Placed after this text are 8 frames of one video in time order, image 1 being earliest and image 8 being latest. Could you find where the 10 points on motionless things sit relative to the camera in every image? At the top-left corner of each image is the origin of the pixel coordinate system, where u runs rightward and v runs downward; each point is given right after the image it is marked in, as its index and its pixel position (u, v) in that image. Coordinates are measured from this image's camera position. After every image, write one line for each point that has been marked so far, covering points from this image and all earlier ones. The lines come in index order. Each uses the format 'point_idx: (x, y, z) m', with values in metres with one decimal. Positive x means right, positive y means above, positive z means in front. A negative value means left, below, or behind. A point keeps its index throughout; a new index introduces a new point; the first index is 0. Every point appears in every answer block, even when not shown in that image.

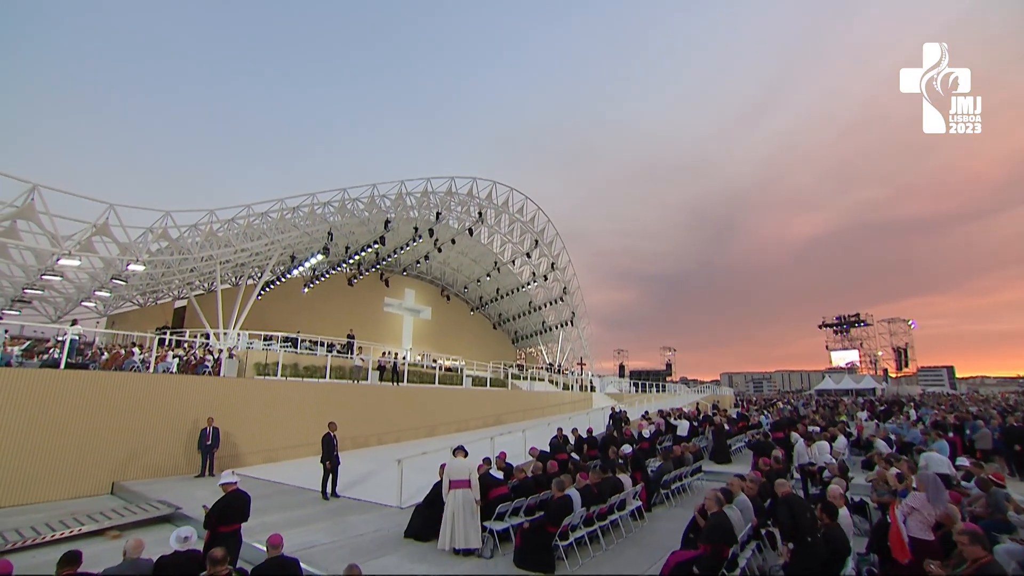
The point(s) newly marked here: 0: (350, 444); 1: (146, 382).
0: (-5.8, -5.7, +19.0) m
1: (-9.8, -2.7, +14.6) m
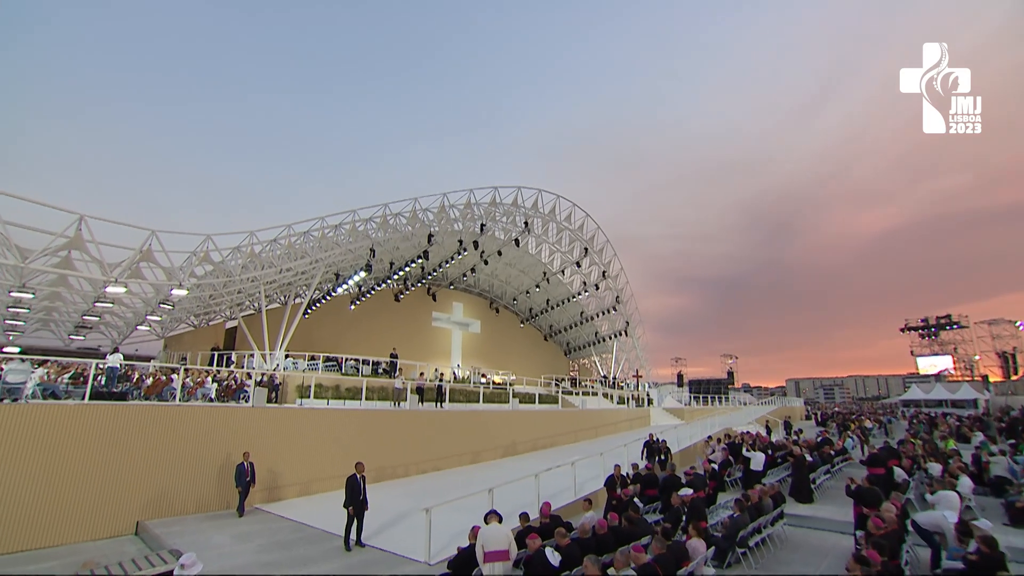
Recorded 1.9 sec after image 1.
0: (-4.2, -6.3, +18.0) m
1: (-8.7, -3.4, +14.0) m
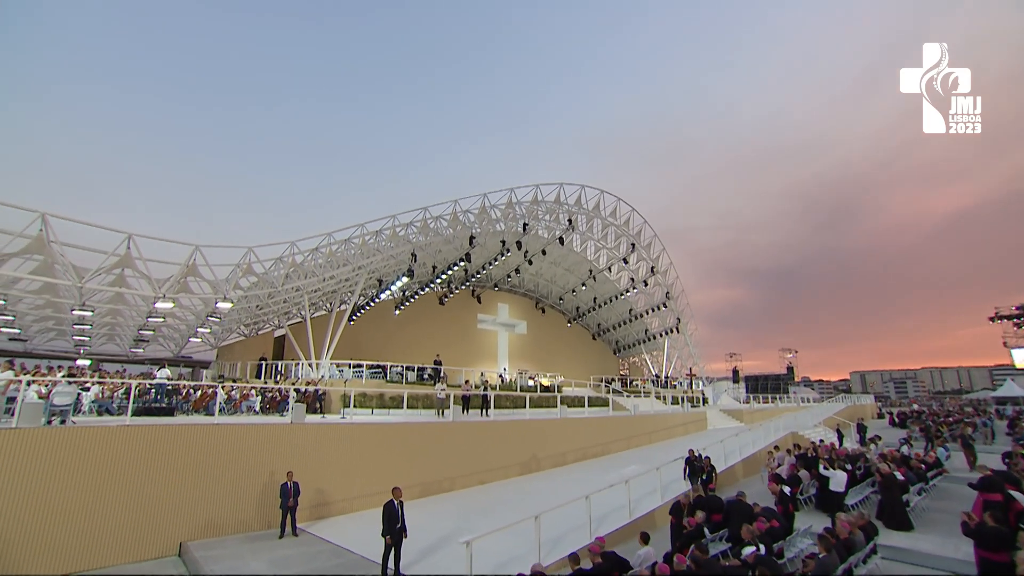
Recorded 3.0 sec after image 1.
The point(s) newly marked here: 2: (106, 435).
0: (-2.6, -6.6, +17.4) m
1: (-7.5, -3.8, +13.7) m
2: (-9.4, -3.4, +12.2) m
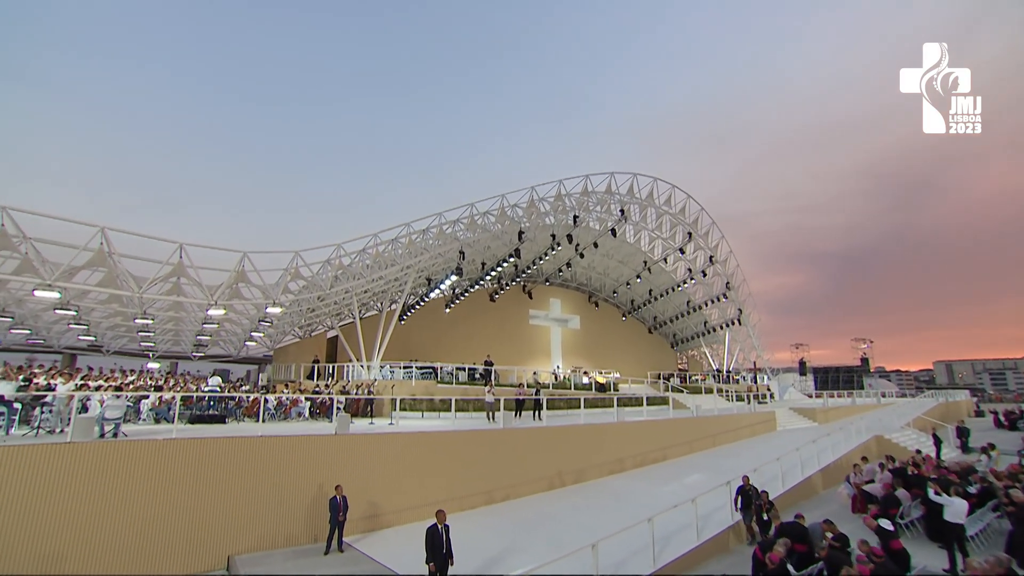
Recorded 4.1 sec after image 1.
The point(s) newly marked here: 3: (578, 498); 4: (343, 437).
0: (-0.9, -6.6, +16.6) m
1: (-6.2, -4.0, +13.5) m
2: (-8.2, -3.7, +12.1) m
3: (+2.1, -6.7, +16.9) m
4: (-4.5, -4.0, +14.5) m
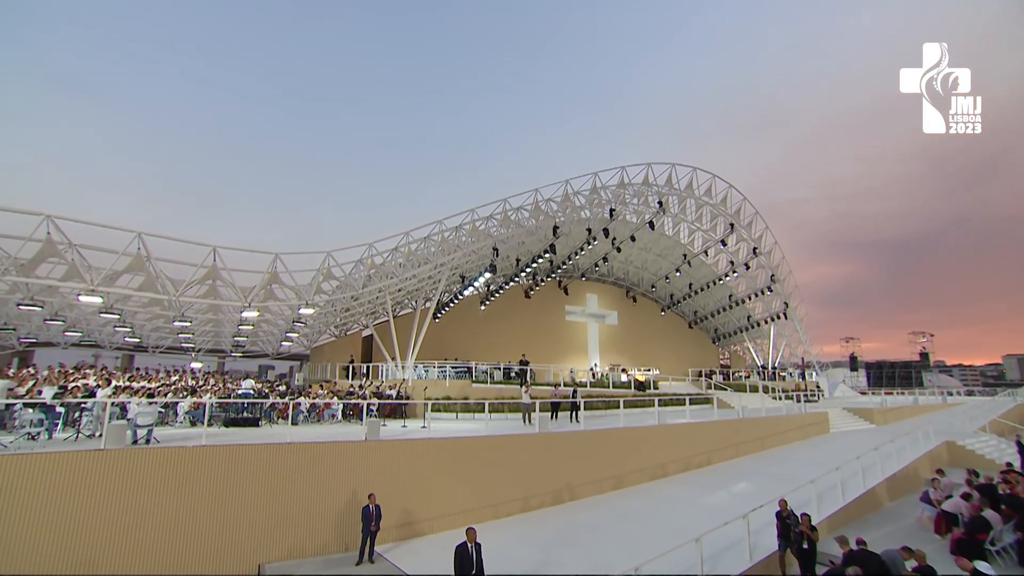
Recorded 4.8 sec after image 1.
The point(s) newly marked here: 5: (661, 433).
0: (+0.2, -6.5, +16.0) m
1: (-5.3, -4.1, +13.2) m
2: (-7.4, -3.8, +12.0) m
3: (+3.2, -6.6, +16.1) m
4: (-3.6, -4.1, +14.1) m
5: (+5.5, -5.4, +19.6) m
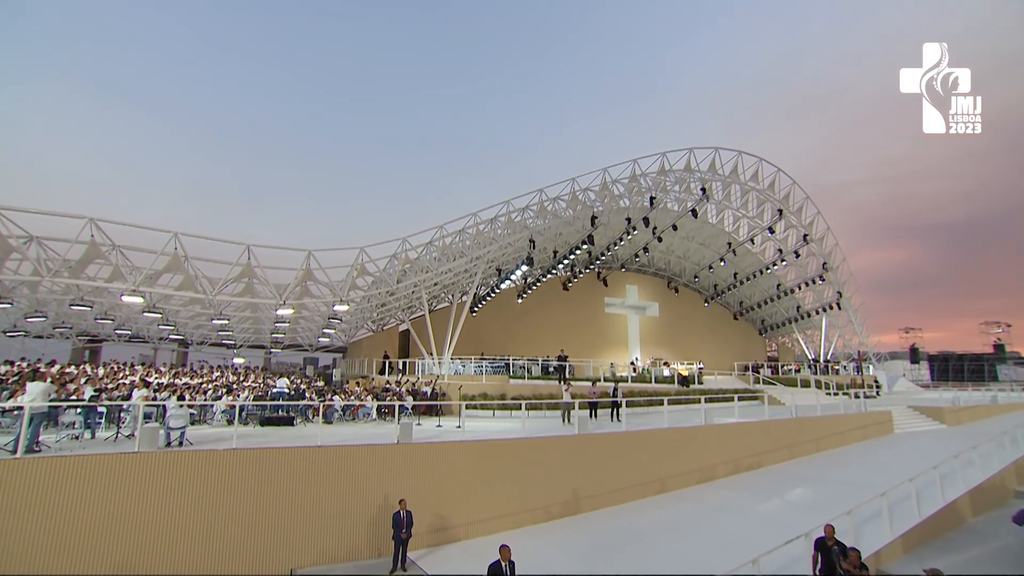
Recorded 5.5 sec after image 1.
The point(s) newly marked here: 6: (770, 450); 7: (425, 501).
0: (+1.3, -6.4, +15.4) m
1: (-4.4, -4.0, +12.9) m
2: (-6.6, -3.8, +11.8) m
3: (+4.3, -6.4, +15.3) m
4: (-2.7, -4.0, +13.7) m
5: (+6.8, -5.1, +18.5) m
6: (+9.7, -6.1, +20.0) m
7: (-2.3, -5.3, +13.6) m
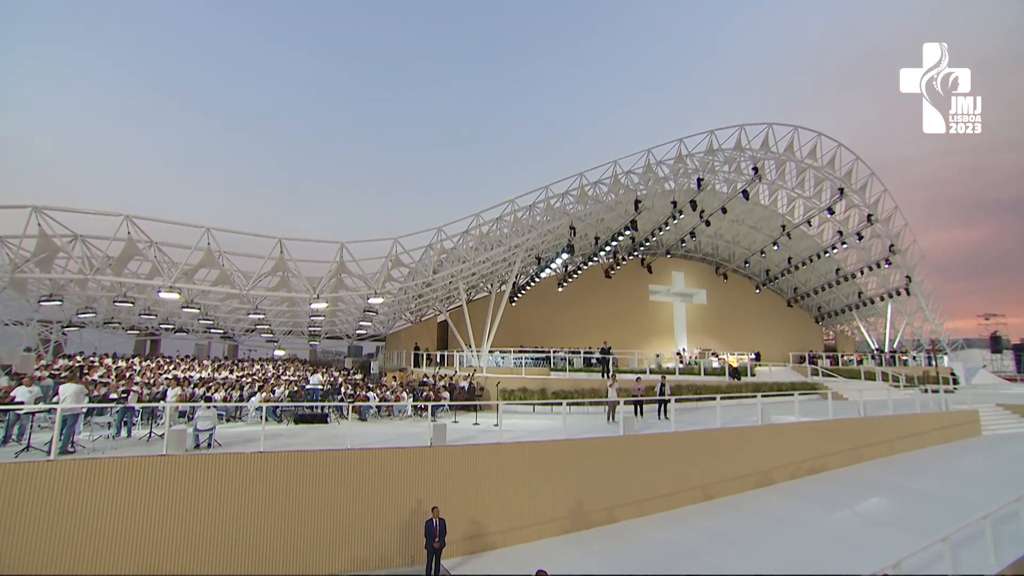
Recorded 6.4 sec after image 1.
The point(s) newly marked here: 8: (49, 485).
0: (+2.5, -6.1, +14.4) m
1: (-3.5, -3.9, +12.3) m
2: (-5.8, -3.7, +11.4) m
3: (+5.4, -6.1, +14.0) m
4: (-1.7, -3.8, +13.0) m
5: (+8.1, -4.7, +17.1) m
6: (+11.1, -5.7, +18.3) m
7: (-1.3, -5.2, +12.9) m
8: (-9.0, -3.8, +10.4) m
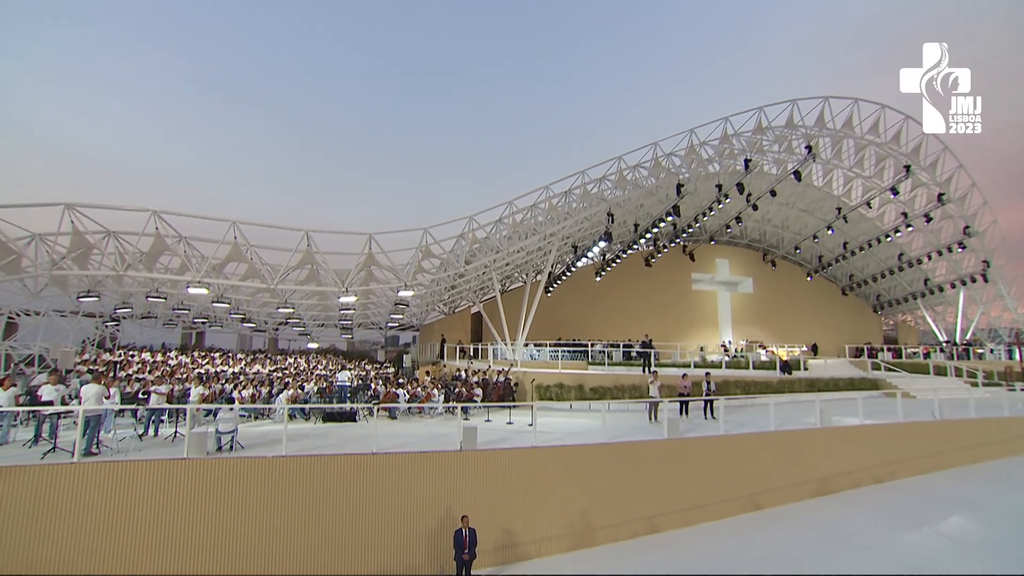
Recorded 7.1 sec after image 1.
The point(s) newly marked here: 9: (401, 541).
0: (+3.4, -5.9, +13.3) m
1: (-2.8, -3.8, +11.6) m
2: (-5.1, -3.7, +10.9) m
3: (+6.3, -5.9, +12.8) m
4: (-0.9, -3.7, +12.1) m
5: (+9.2, -4.4, +15.6) m
6: (+12.2, -5.3, +16.6) m
7: (-0.5, -5.0, +12.1) m
8: (-8.4, -3.8, +10.1) m
9: (-2.3, -5.4, +11.5) m
